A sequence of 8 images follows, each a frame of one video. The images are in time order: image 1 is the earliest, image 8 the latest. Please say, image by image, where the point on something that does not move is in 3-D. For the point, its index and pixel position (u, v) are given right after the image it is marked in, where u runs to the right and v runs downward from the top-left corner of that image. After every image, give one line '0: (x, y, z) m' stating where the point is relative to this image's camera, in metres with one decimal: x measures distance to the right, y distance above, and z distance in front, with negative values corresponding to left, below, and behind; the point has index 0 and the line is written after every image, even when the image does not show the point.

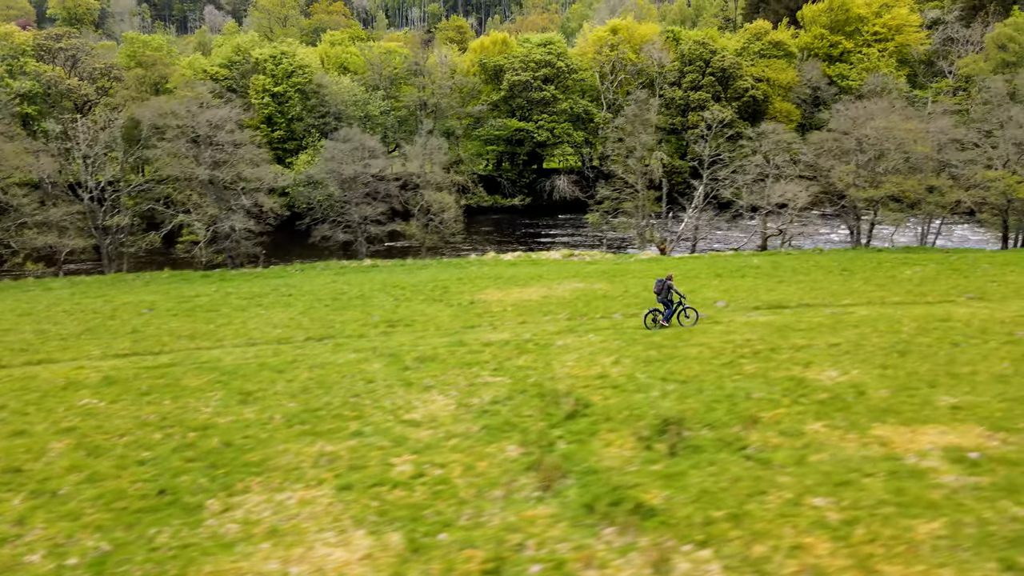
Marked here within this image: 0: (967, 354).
0: (+12.6, -1.8, +19.2) m
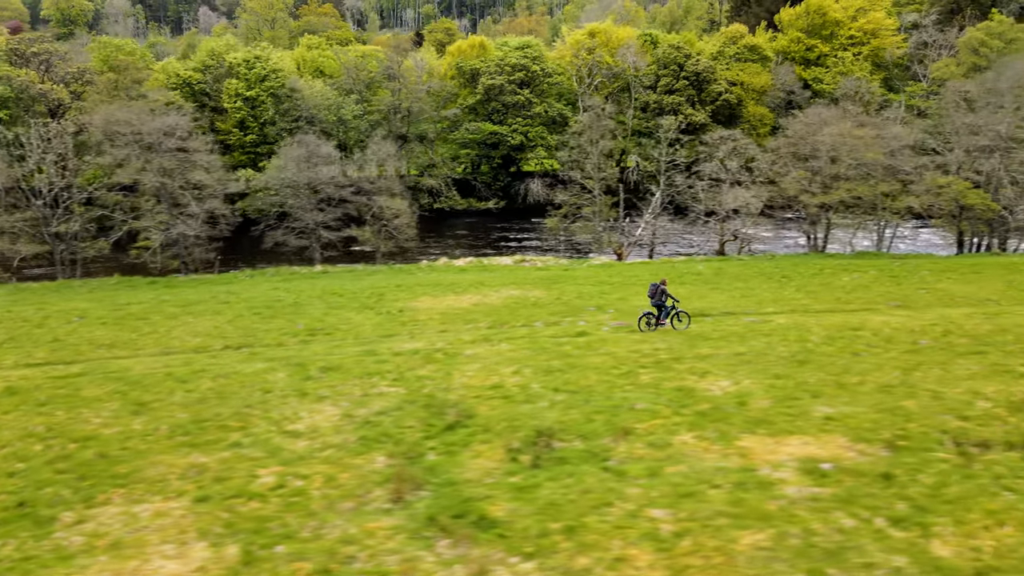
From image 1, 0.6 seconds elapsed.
0: (+9.8, -2.1, +19.5) m
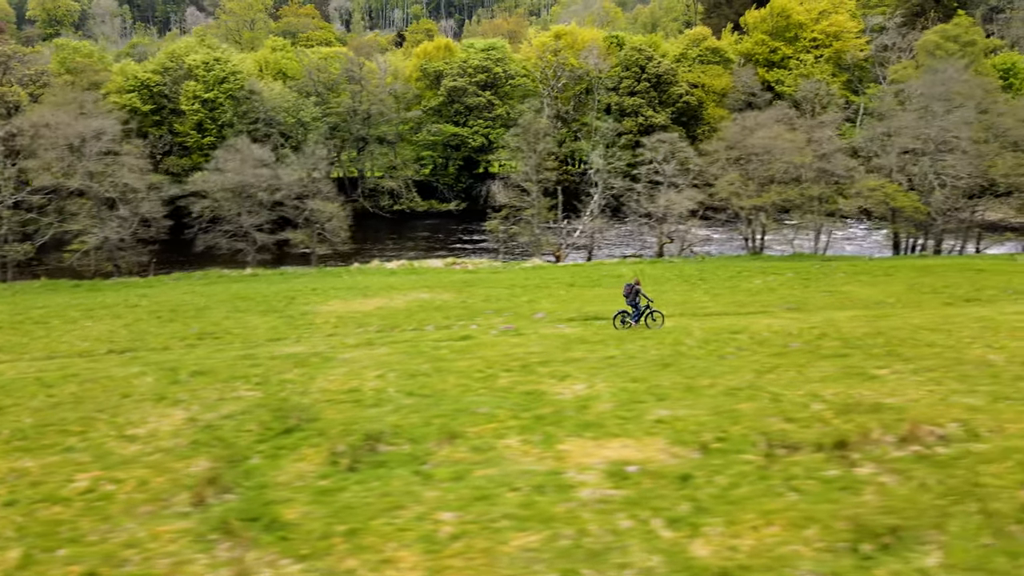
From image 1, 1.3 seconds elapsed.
0: (+6.0, -2.2, +19.8) m
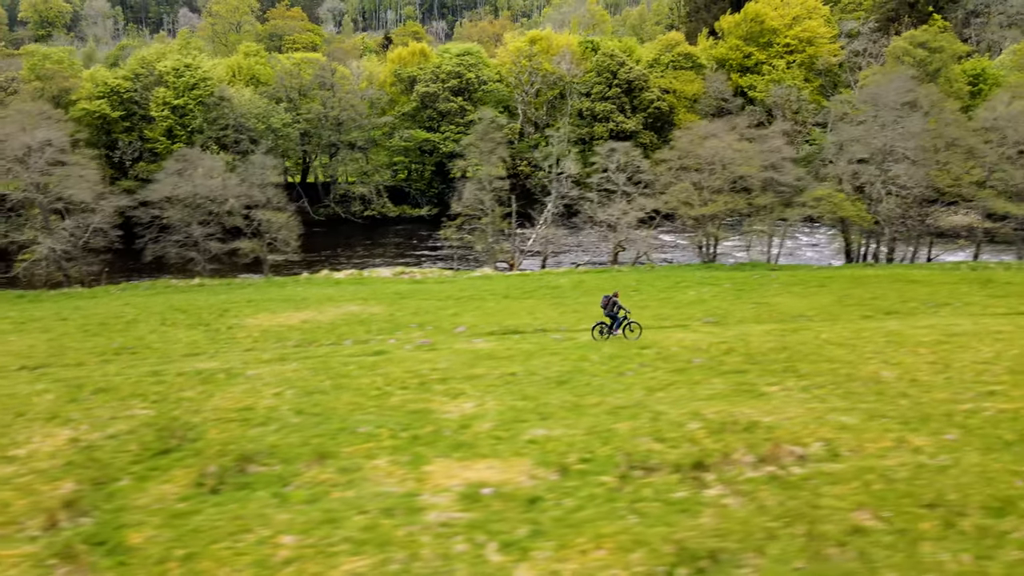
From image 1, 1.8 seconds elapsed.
0: (+3.0, -2.8, +20.2) m
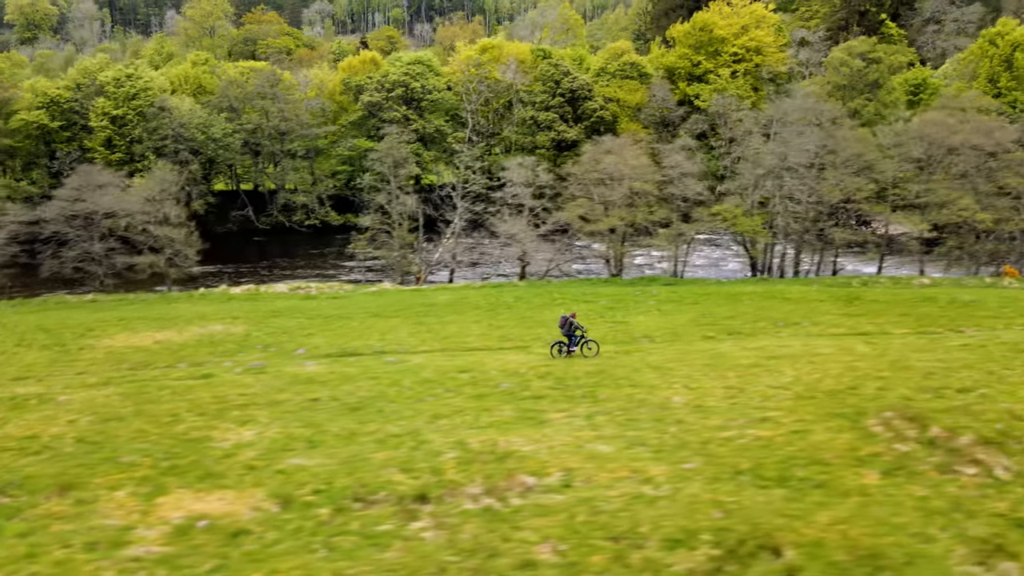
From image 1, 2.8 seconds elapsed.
0: (-3.1, -3.6, +20.7) m
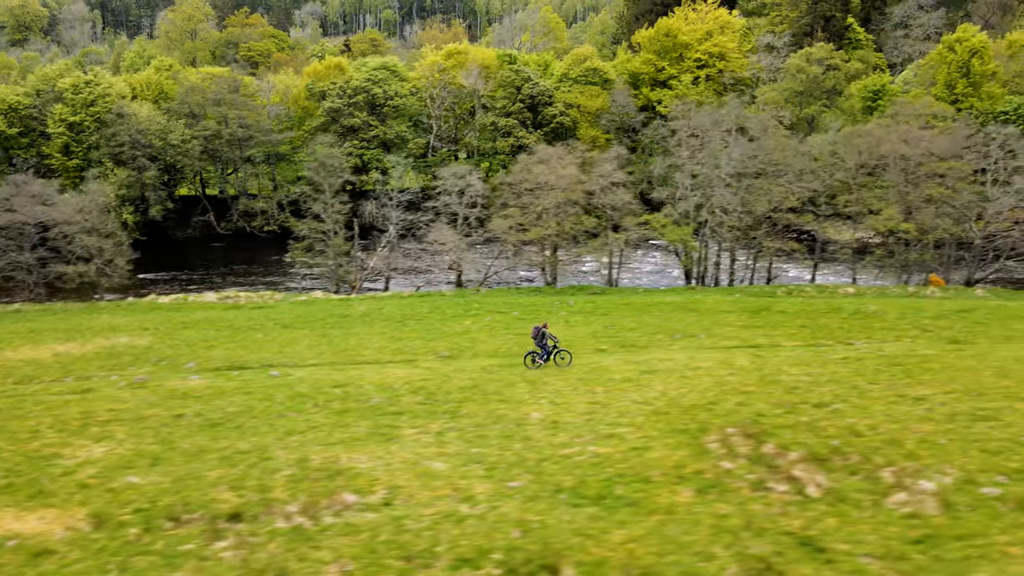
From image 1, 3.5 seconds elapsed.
0: (-7.4, -4.2, +21.0) m
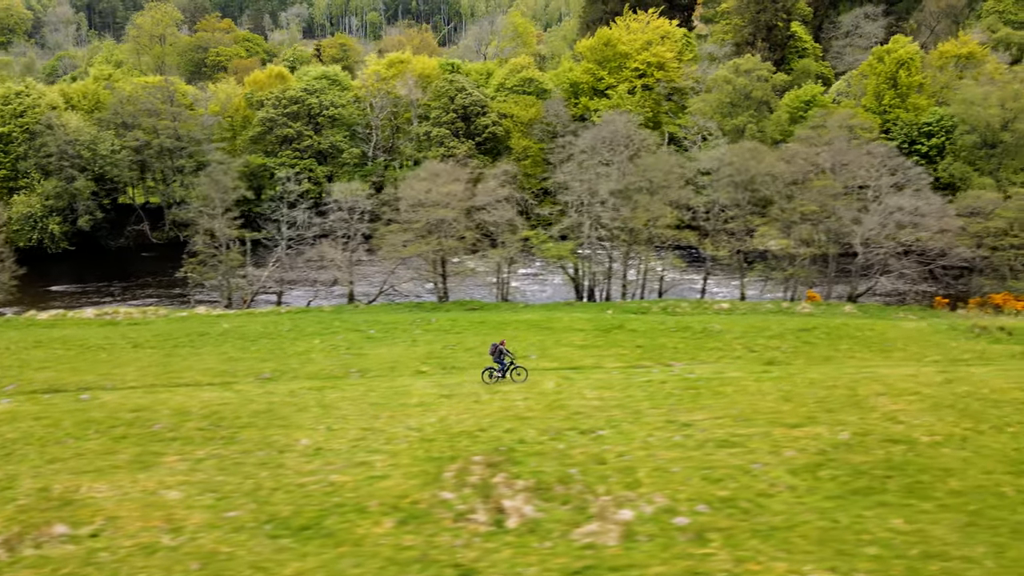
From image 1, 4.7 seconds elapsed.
0: (-14.8, -5.1, +21.5) m
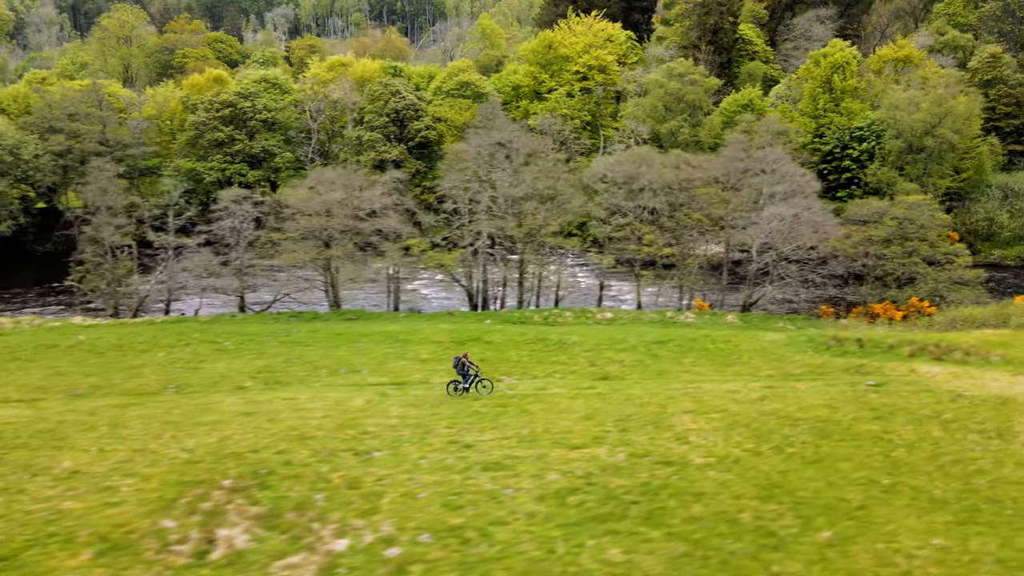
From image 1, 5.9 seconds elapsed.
0: (-22.0, -5.7, +20.8) m
